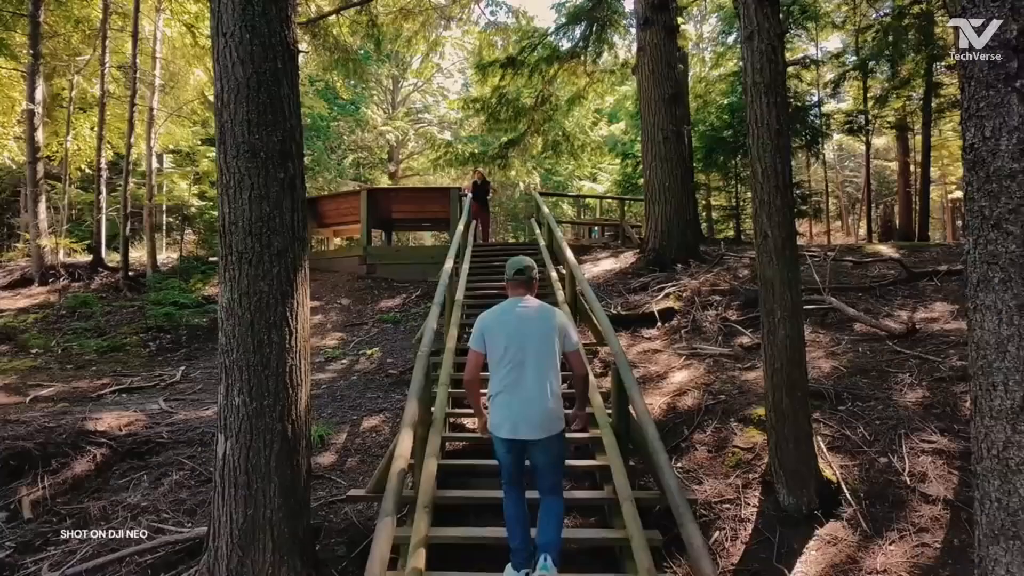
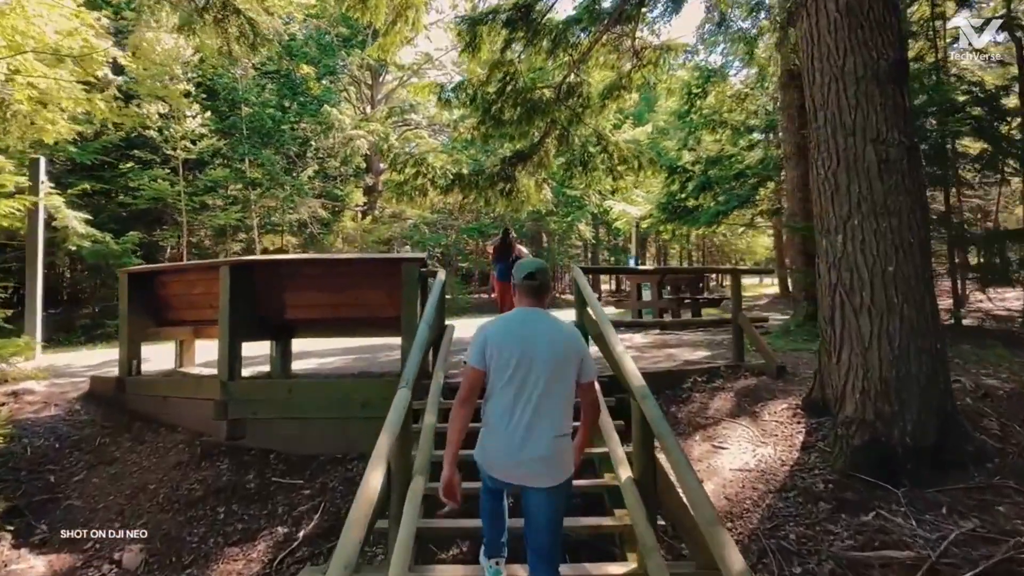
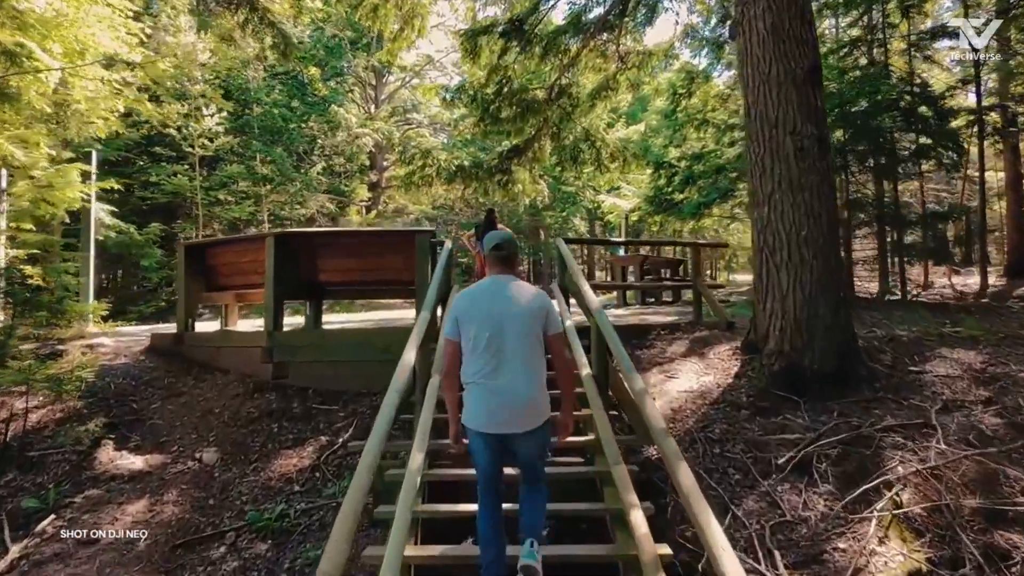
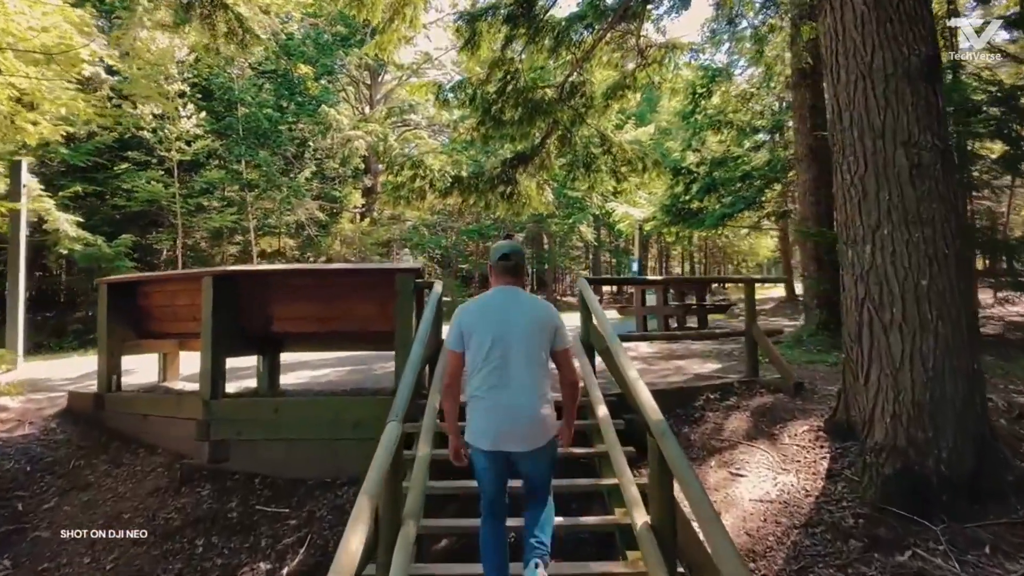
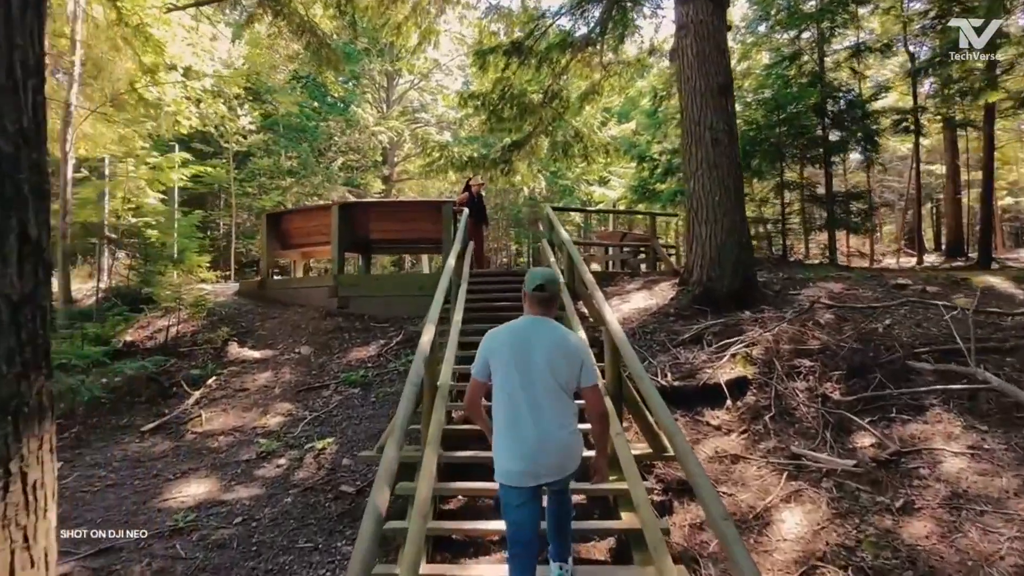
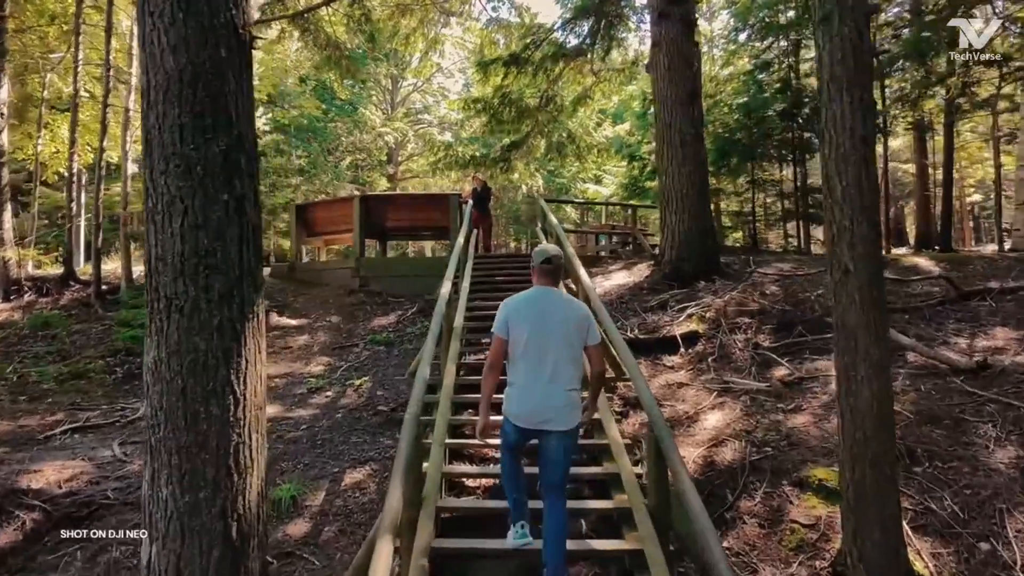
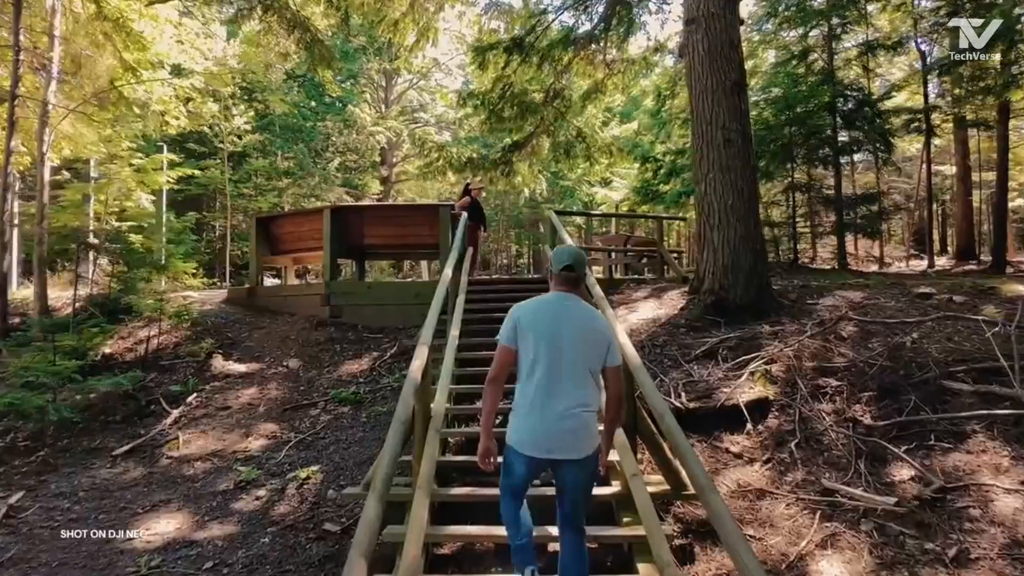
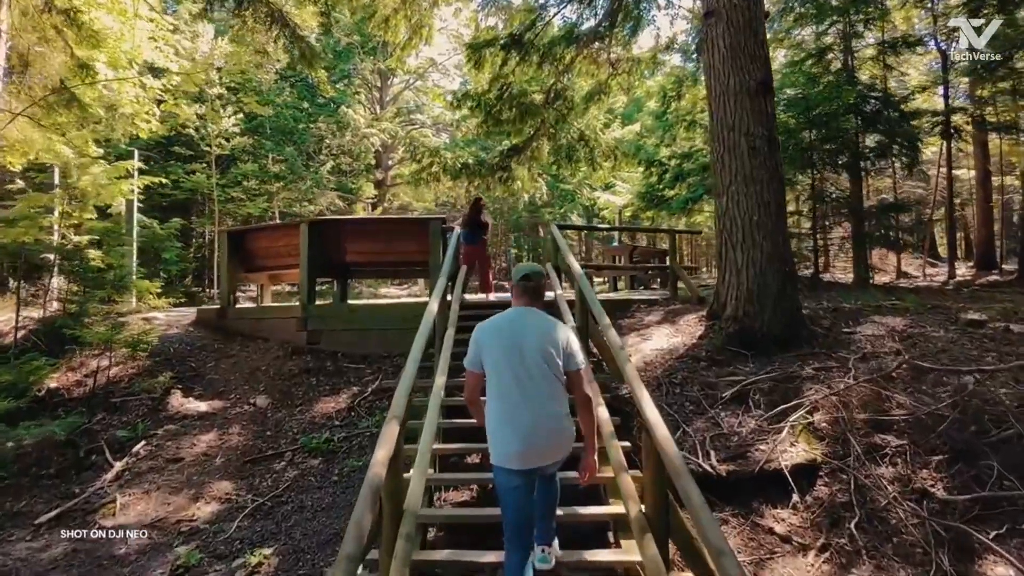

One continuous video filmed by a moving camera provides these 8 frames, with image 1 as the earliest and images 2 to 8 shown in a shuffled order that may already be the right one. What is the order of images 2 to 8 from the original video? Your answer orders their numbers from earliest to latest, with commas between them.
6, 5, 7, 8, 3, 2, 4
